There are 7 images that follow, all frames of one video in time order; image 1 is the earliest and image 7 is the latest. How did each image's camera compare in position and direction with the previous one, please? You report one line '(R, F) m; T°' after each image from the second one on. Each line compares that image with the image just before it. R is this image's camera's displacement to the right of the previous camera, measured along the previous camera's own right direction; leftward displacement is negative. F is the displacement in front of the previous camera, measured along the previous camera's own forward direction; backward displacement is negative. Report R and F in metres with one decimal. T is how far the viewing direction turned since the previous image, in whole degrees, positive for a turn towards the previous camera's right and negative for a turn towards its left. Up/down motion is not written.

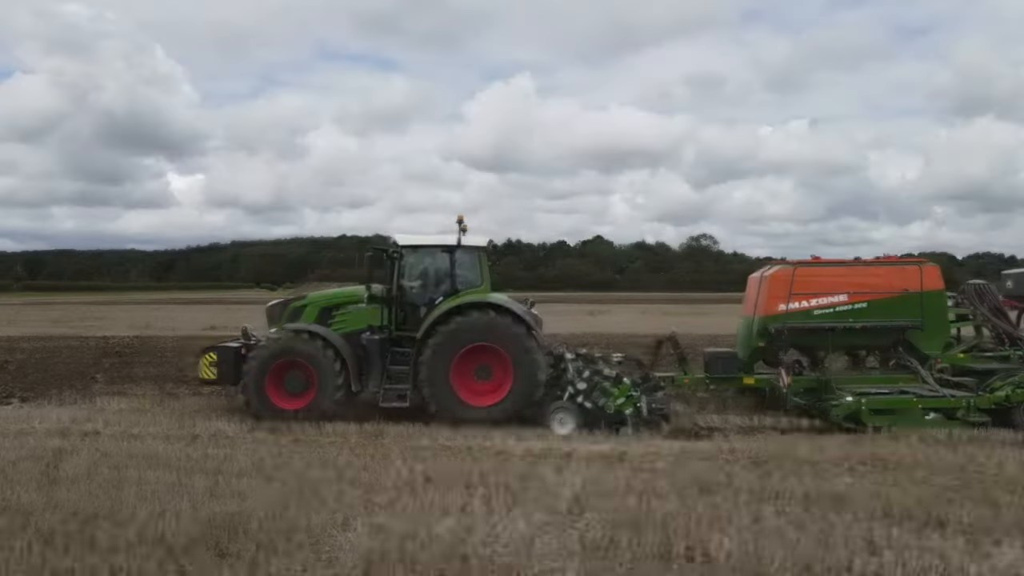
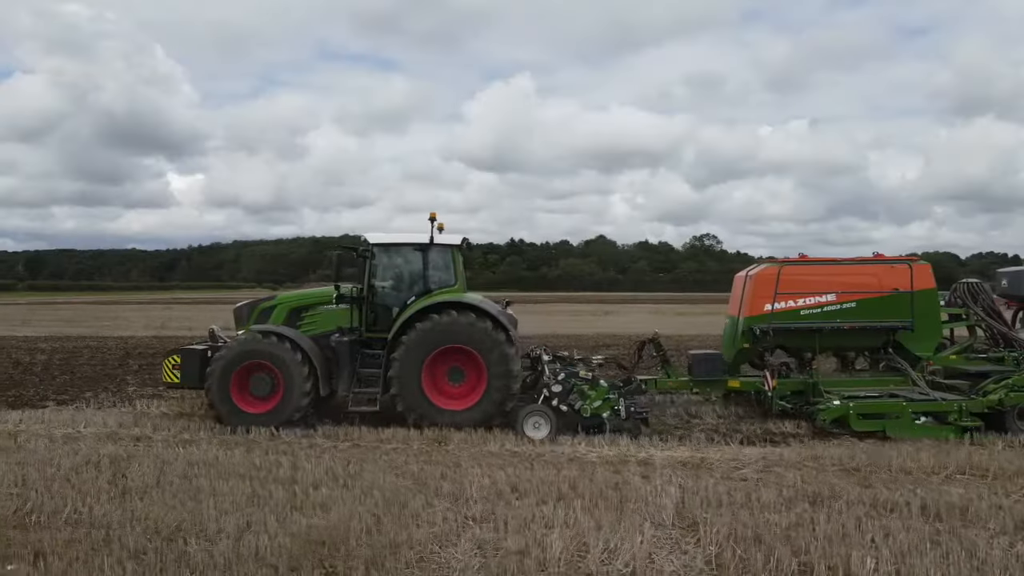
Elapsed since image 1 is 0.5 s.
(+0.3, +0.3) m; 0°
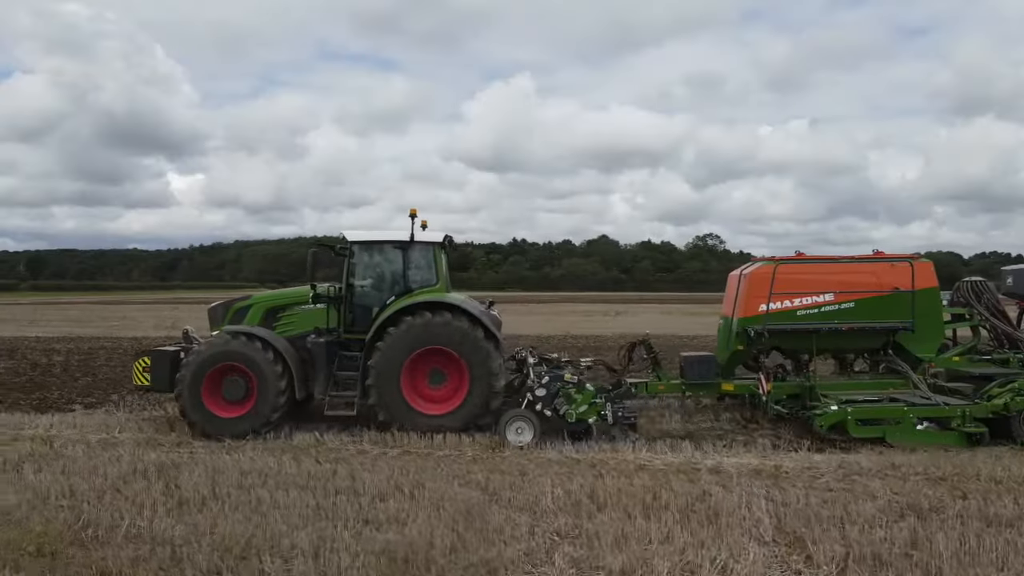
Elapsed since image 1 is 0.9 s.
(+0.2, +0.3) m; 0°
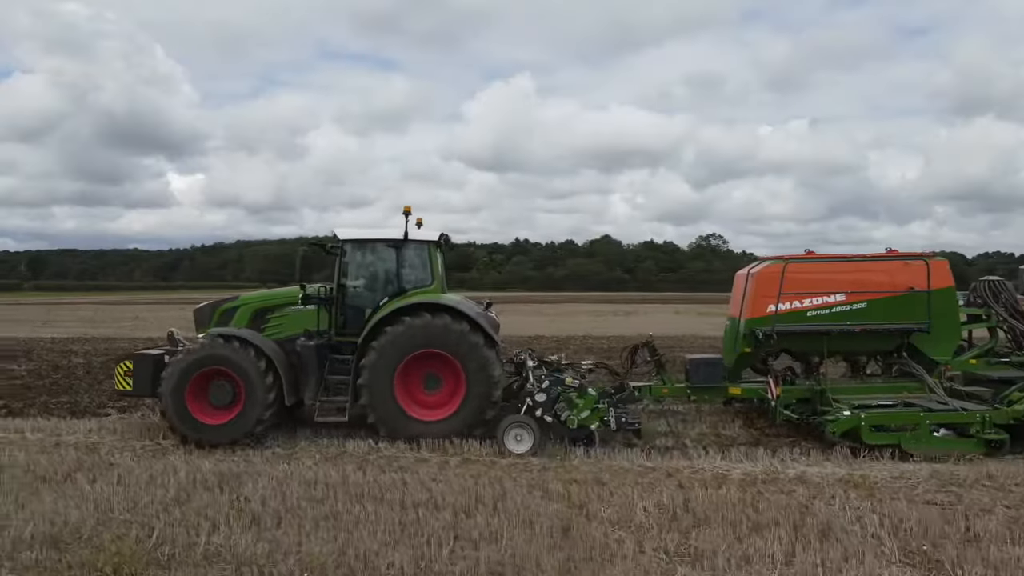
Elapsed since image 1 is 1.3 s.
(0.0, +0.3) m; 0°
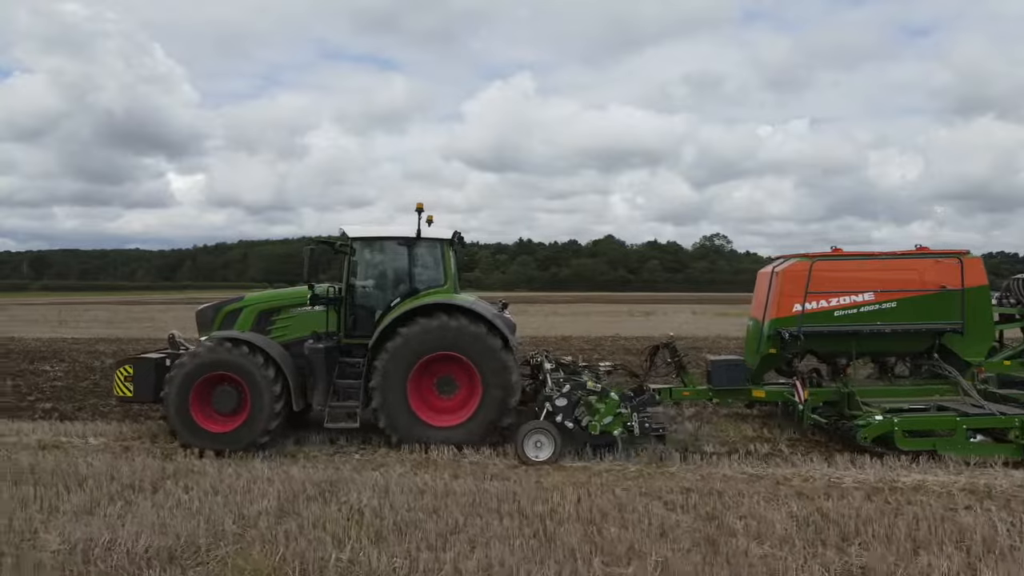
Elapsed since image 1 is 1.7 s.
(-0.2, +0.3) m; 0°
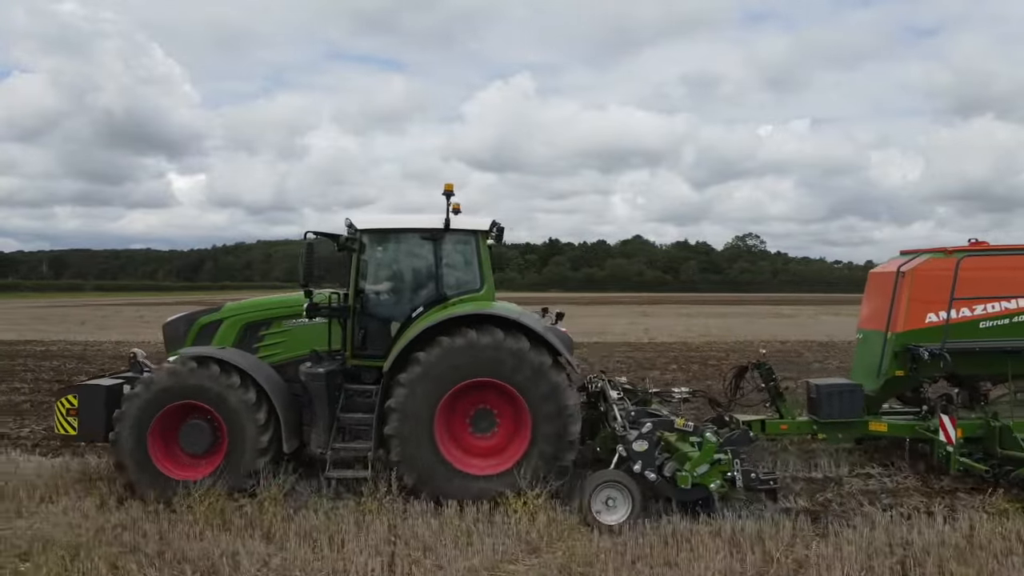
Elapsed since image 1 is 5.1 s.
(-0.4, +1.6) m; 0°
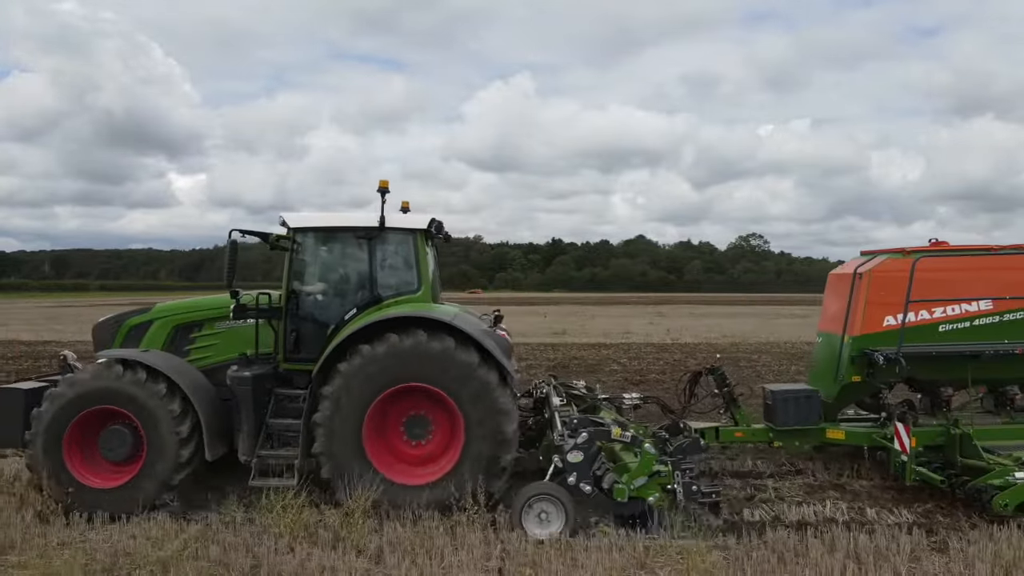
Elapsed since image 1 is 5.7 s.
(+0.5, +0.2) m; 0°
